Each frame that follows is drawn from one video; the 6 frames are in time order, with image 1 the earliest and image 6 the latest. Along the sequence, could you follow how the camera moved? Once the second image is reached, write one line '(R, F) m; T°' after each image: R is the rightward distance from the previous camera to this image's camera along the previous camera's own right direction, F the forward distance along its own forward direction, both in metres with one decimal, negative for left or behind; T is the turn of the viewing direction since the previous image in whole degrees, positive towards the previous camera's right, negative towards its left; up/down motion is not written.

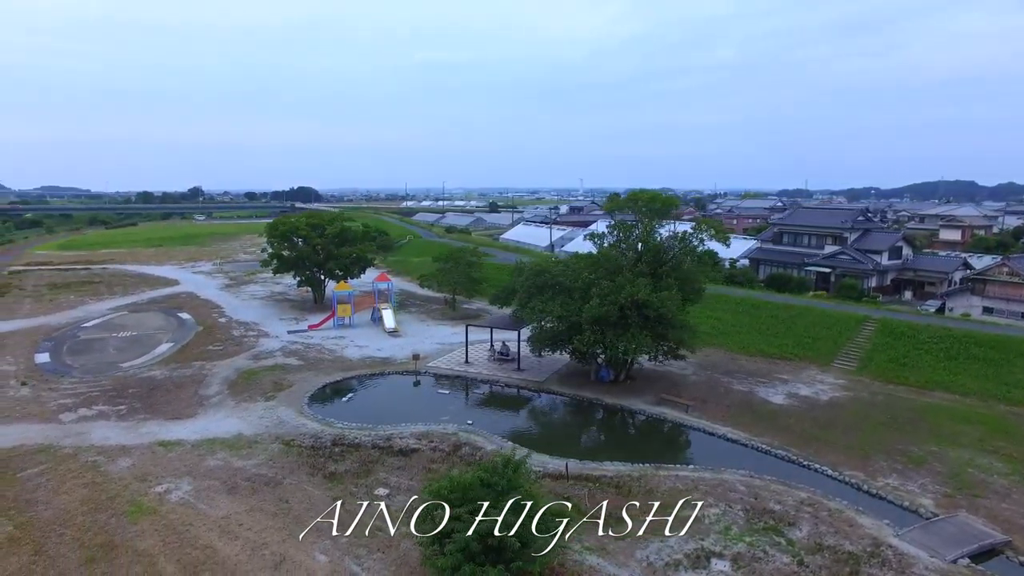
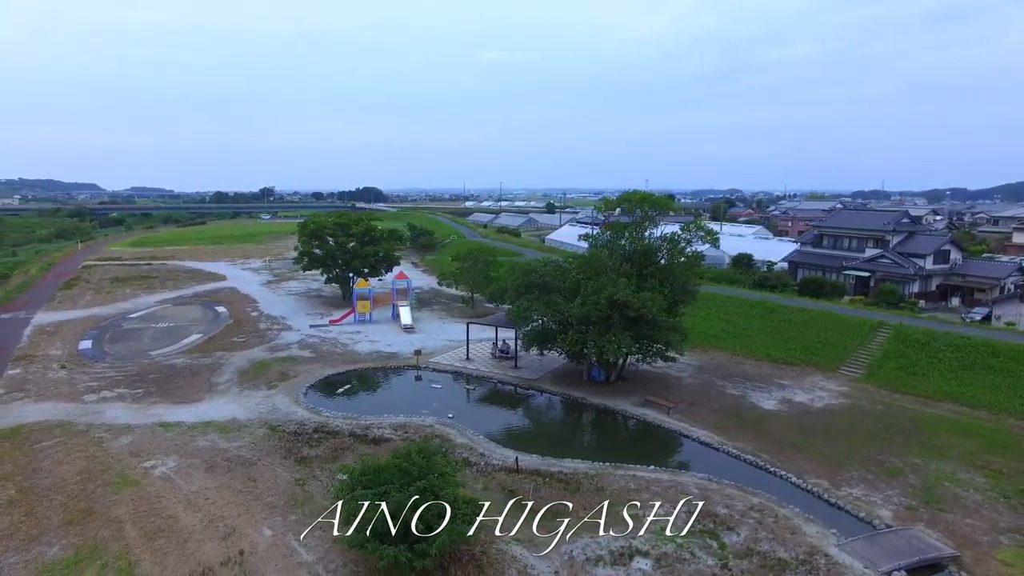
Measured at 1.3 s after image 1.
(+1.9, -0.3) m; -6°
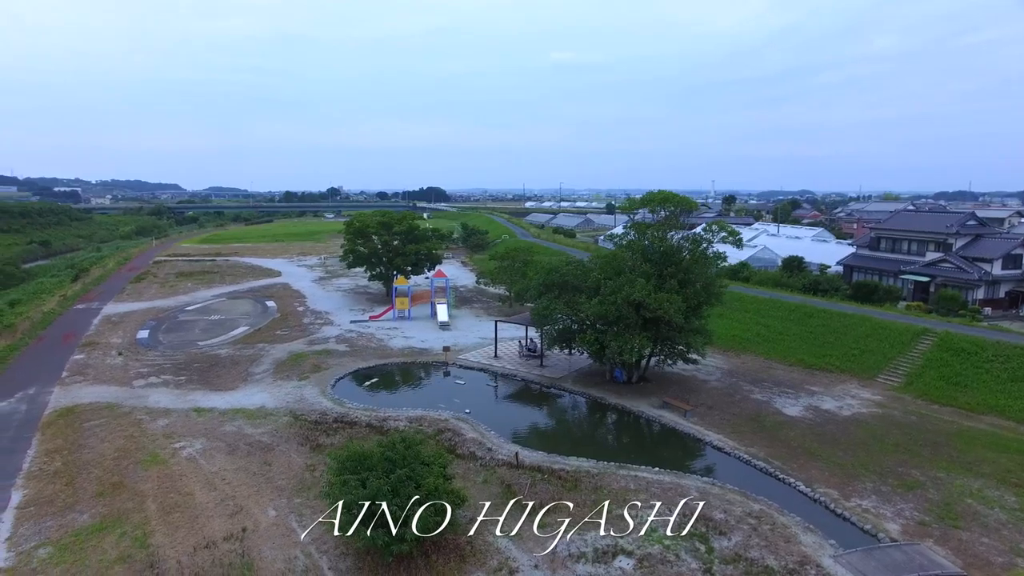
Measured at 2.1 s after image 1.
(+1.1, -0.1) m; -6°
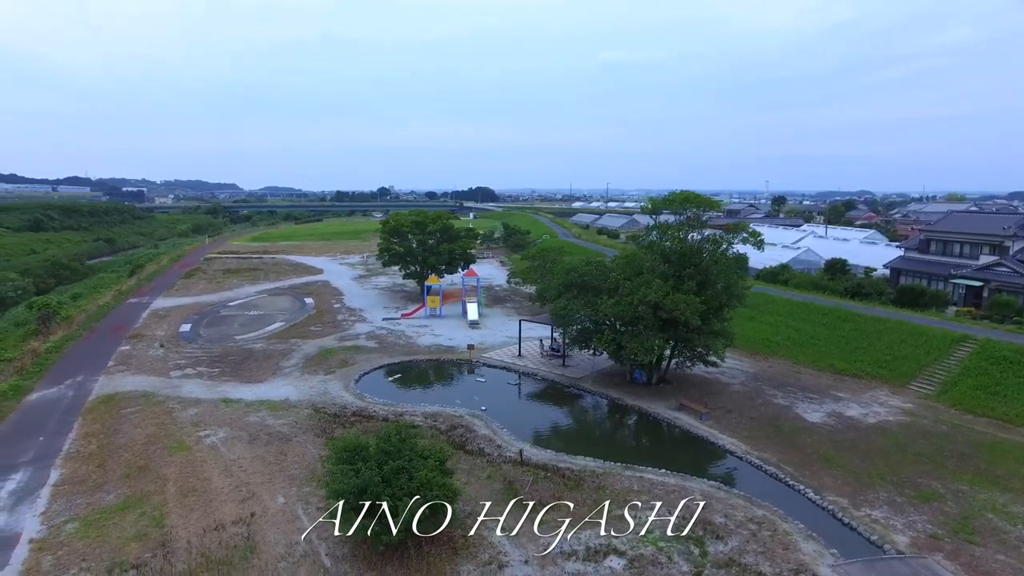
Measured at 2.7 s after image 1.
(+0.8, -0.1) m; -4°
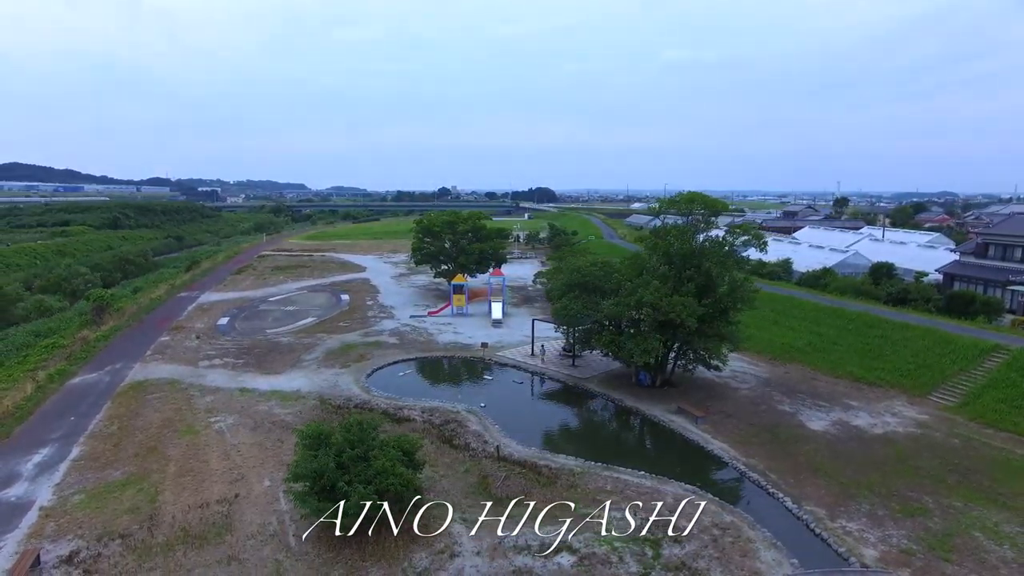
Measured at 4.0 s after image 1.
(+1.5, -0.2) m; -5°
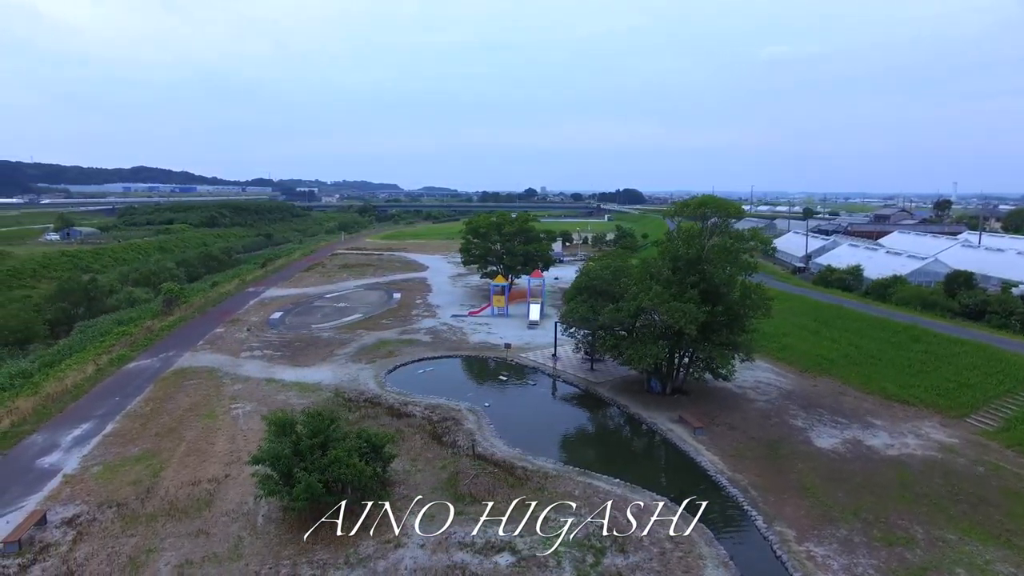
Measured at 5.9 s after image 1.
(+2.1, -0.1) m; -8°
